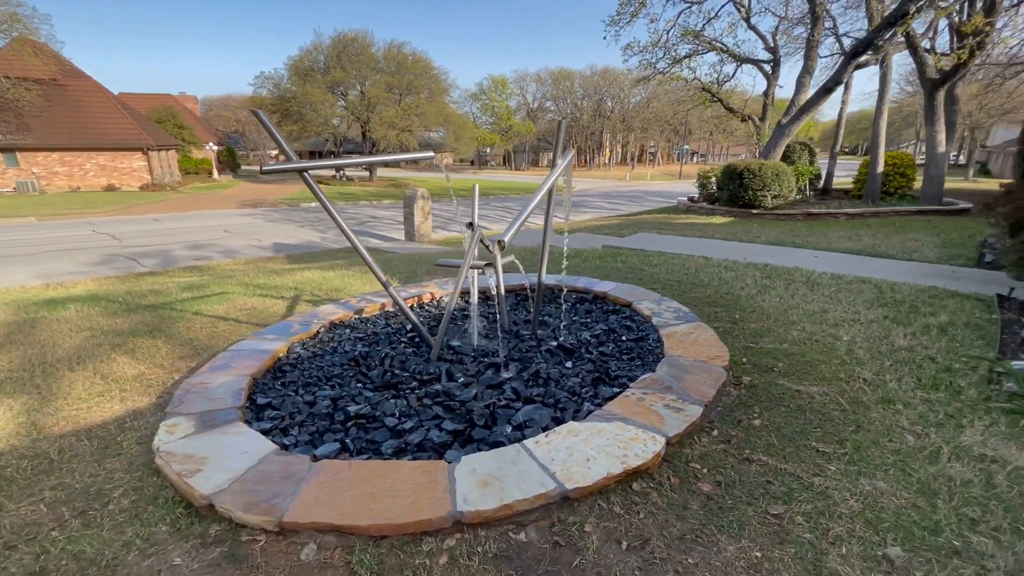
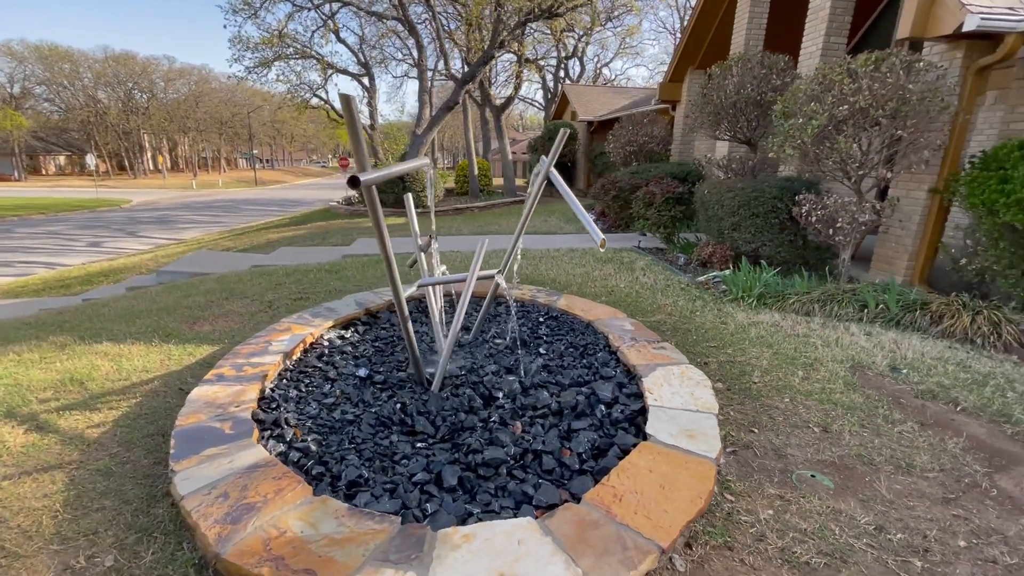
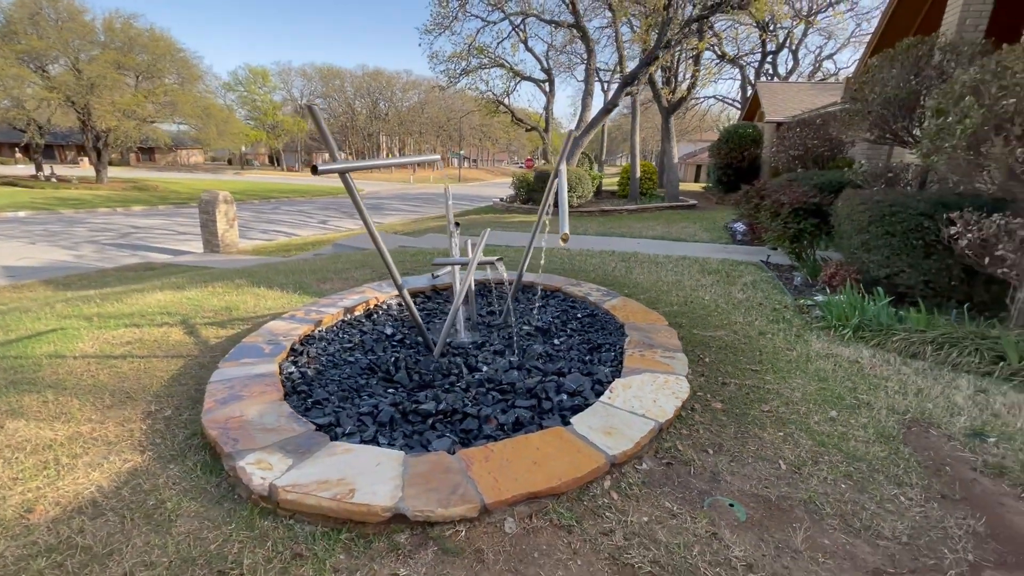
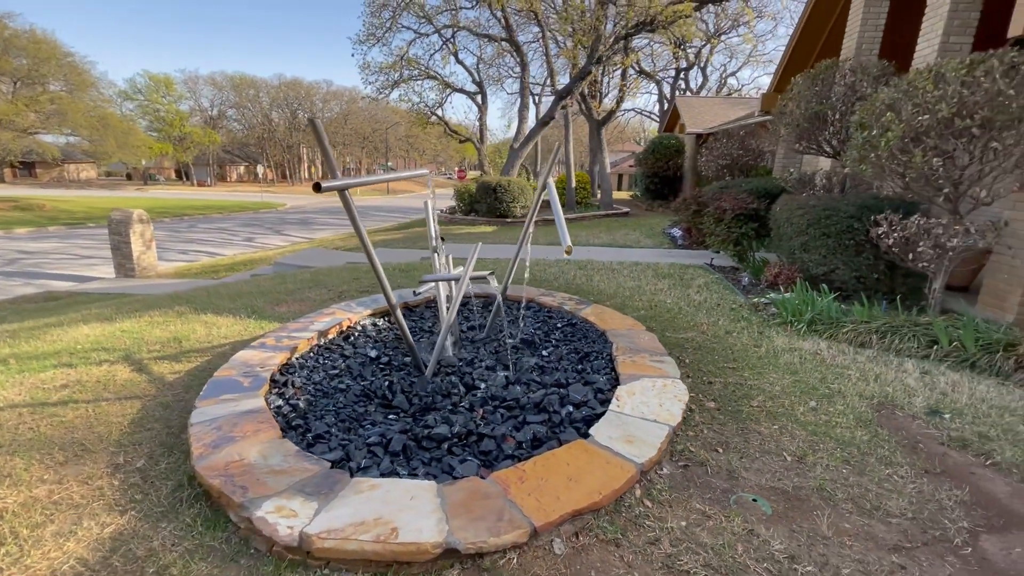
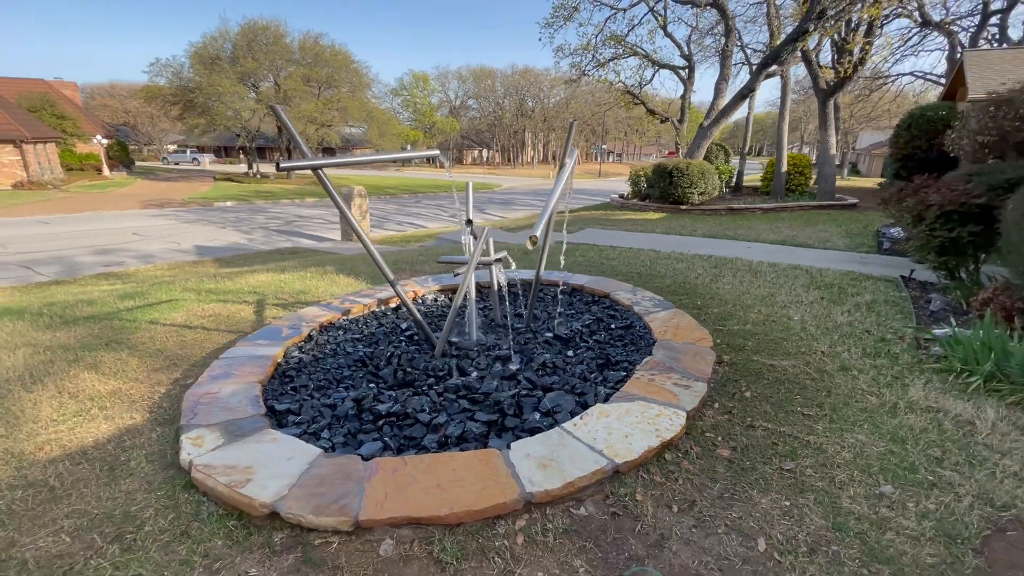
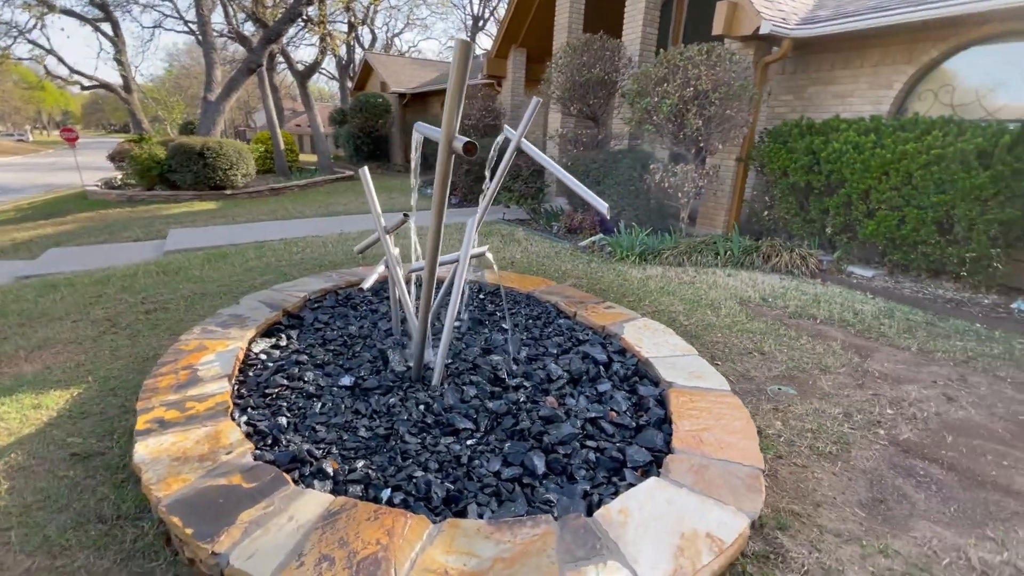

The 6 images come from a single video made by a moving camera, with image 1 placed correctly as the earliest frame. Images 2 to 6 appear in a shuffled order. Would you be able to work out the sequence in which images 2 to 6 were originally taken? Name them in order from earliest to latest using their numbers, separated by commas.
5, 3, 4, 2, 6
